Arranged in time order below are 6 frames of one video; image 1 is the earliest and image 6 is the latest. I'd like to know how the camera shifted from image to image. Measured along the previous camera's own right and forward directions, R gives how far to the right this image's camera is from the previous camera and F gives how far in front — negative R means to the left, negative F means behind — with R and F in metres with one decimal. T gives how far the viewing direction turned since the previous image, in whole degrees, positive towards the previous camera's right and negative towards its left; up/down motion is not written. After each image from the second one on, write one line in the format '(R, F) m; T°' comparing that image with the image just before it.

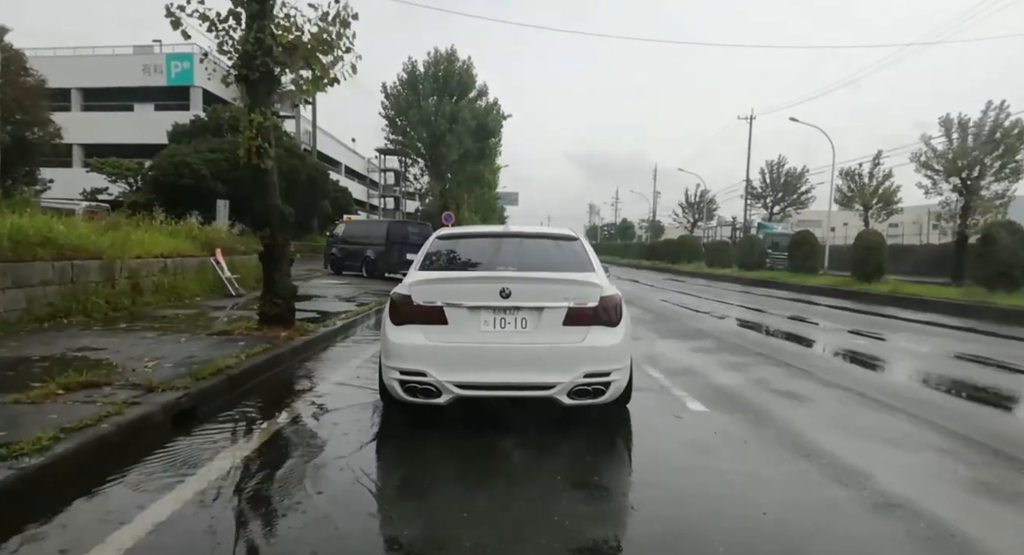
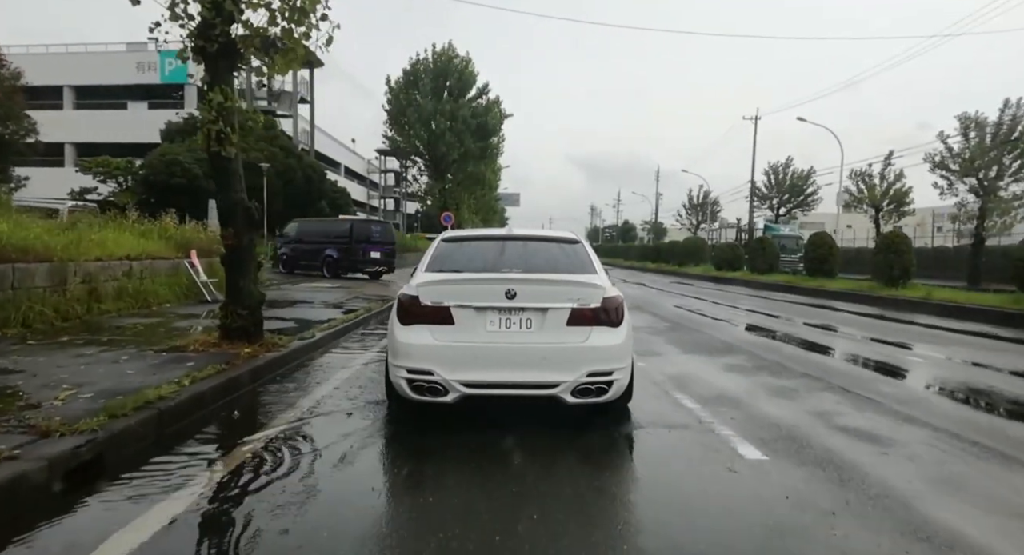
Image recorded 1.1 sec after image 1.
(0.0, +1.1) m; 0°
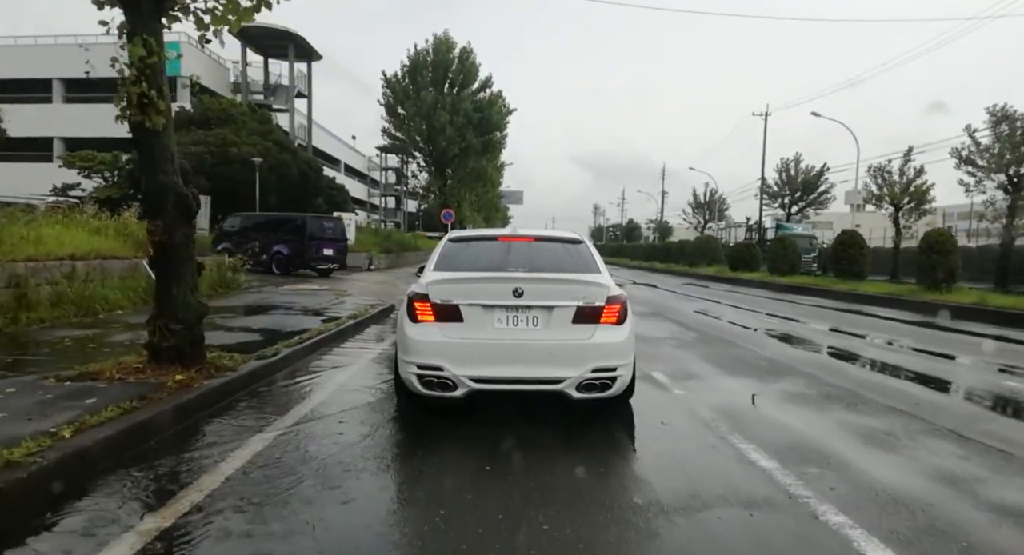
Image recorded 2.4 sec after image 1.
(0.0, +1.4) m; 0°
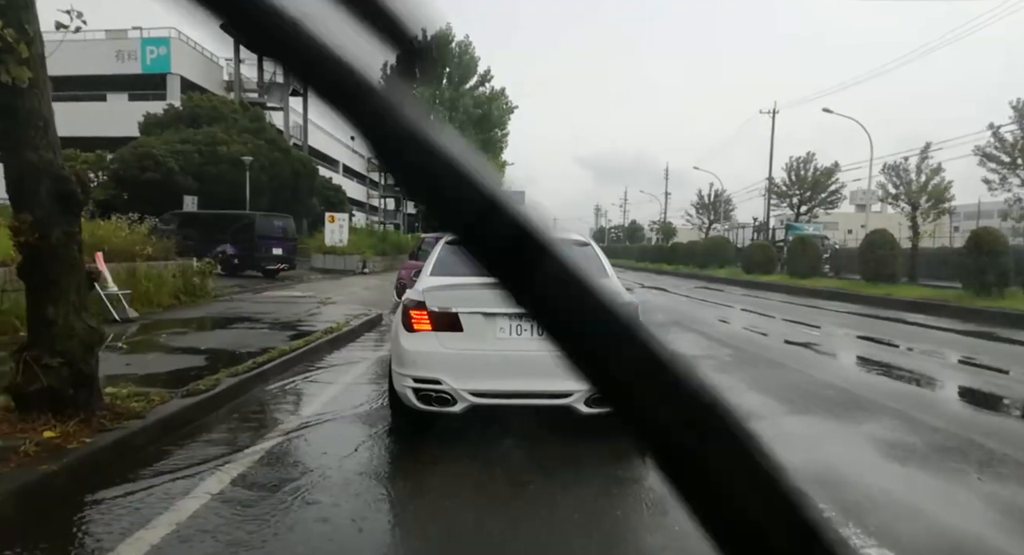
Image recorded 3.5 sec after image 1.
(0.0, +1.5) m; 0°
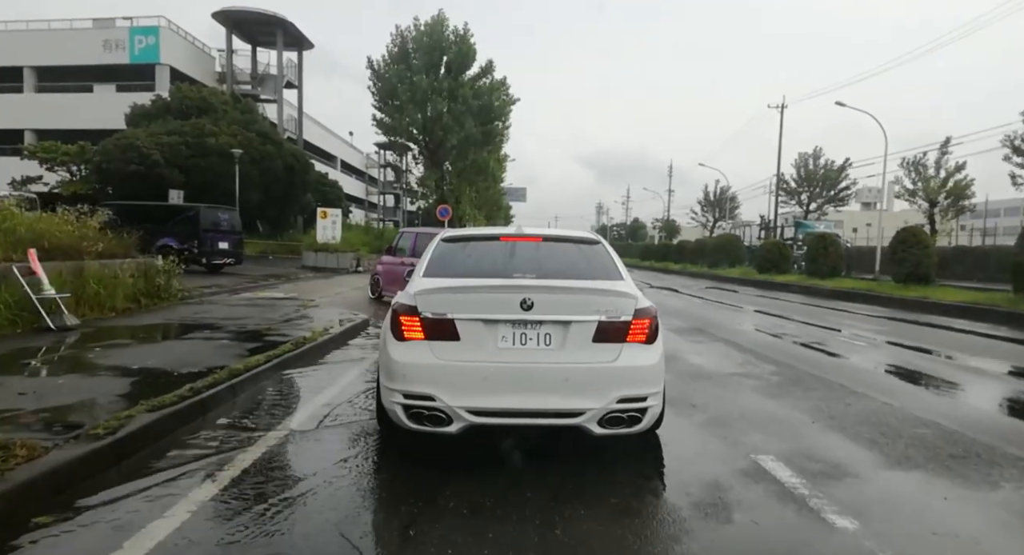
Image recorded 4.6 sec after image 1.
(0.0, +1.3) m; 0°
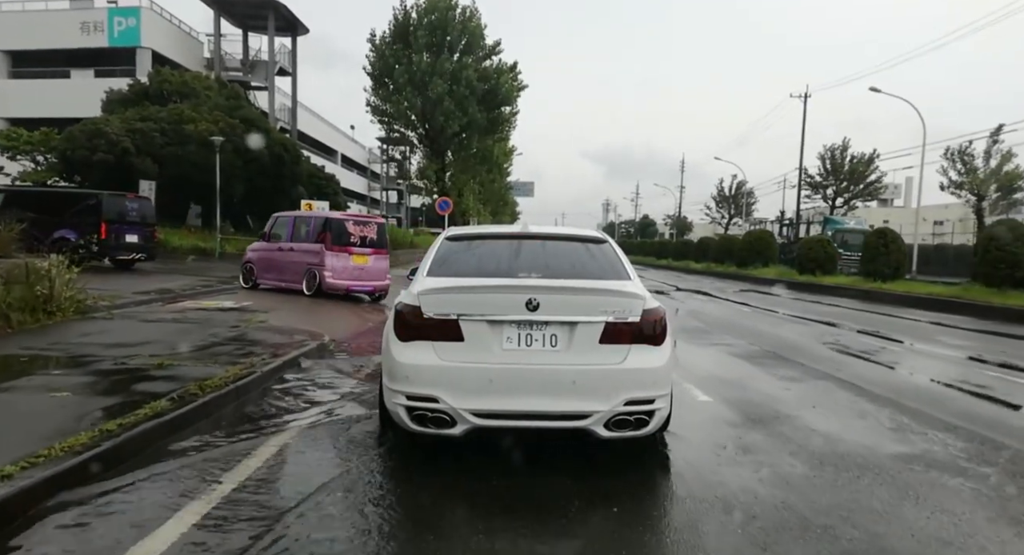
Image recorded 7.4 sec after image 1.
(-0.1, +2.8) m; -1°
